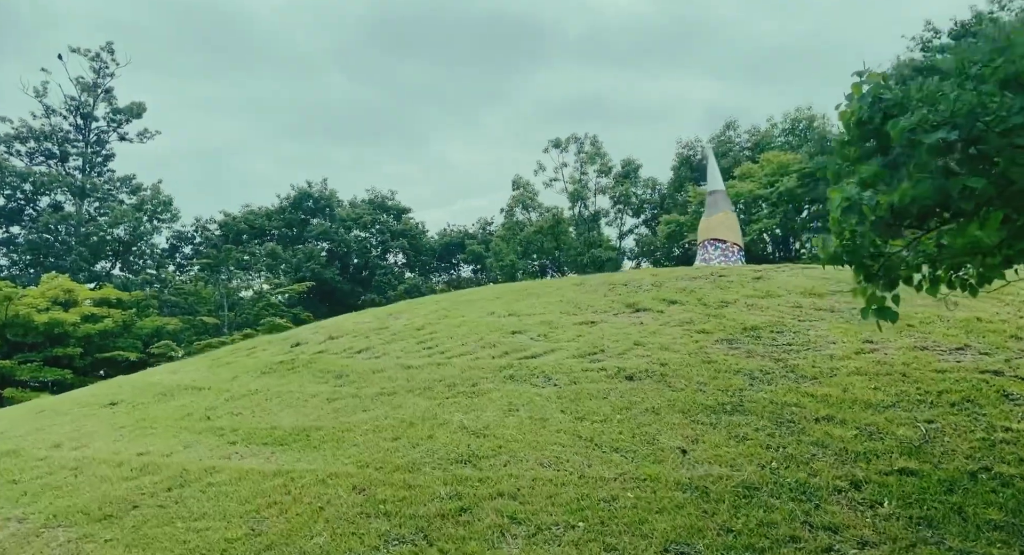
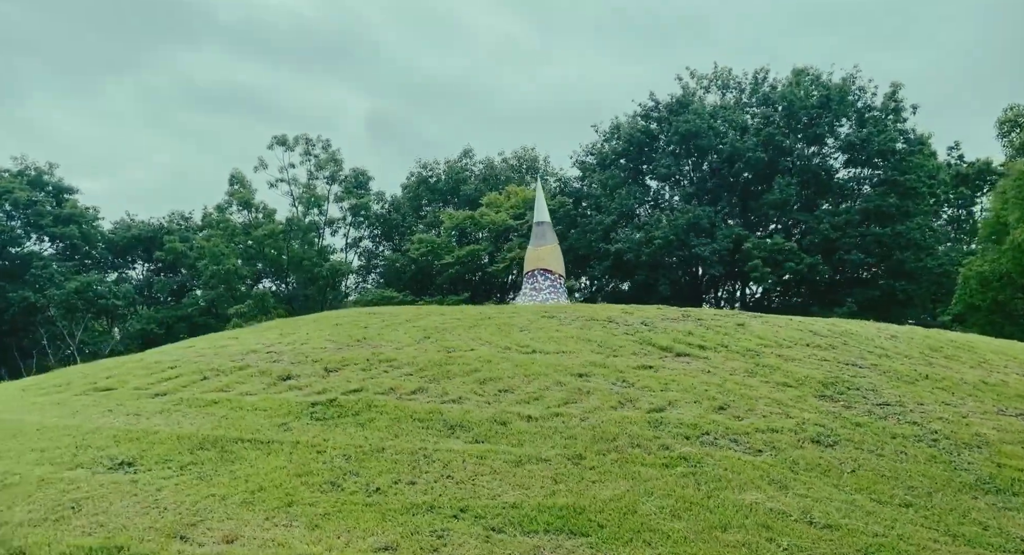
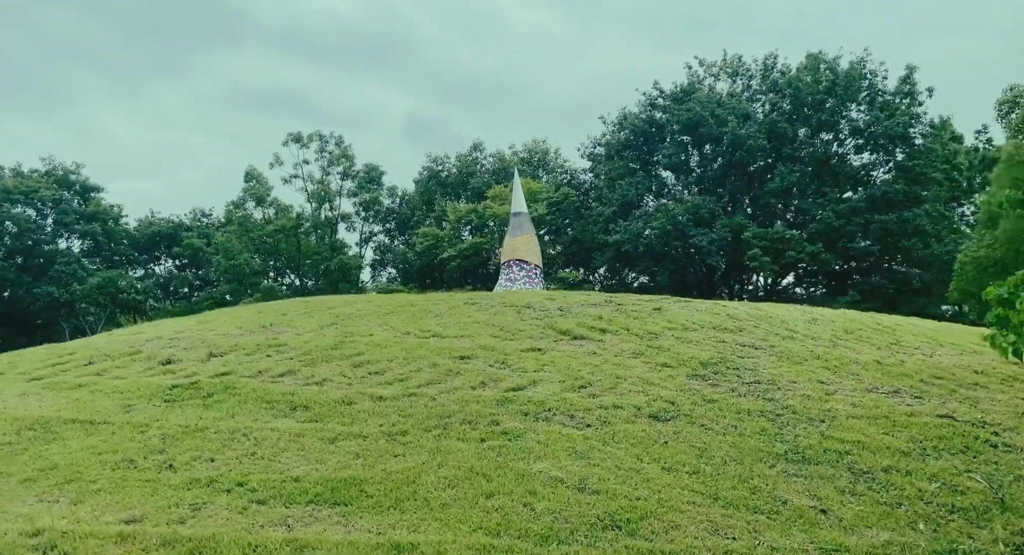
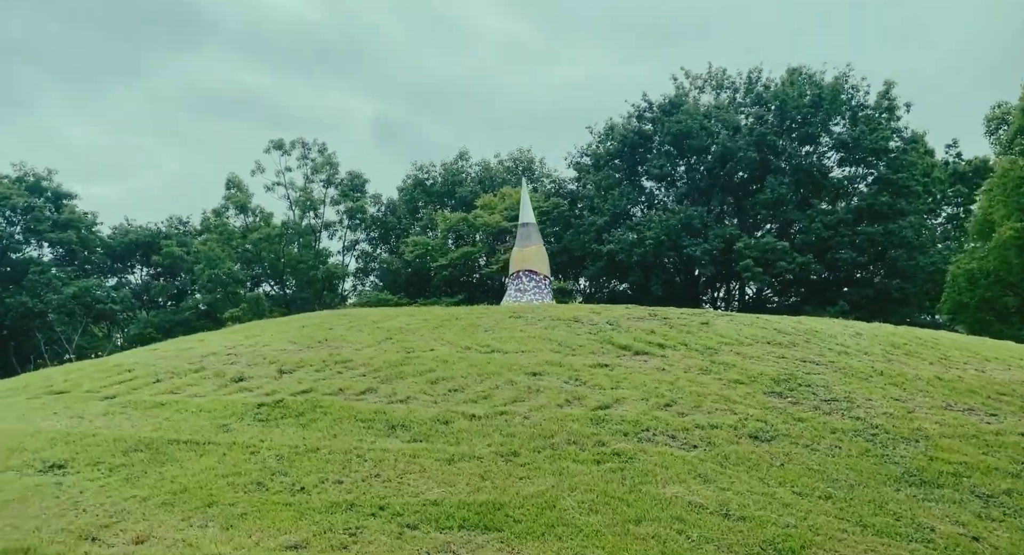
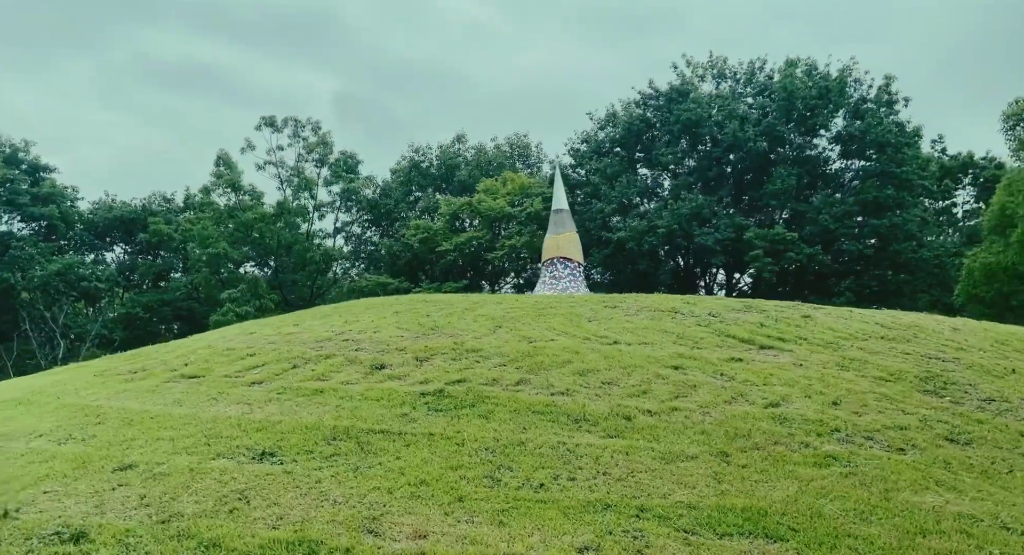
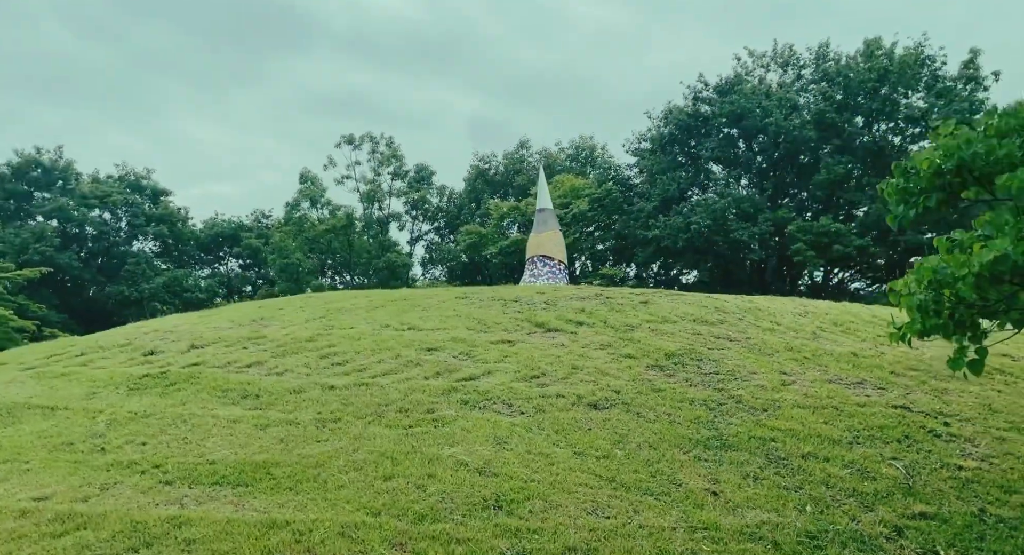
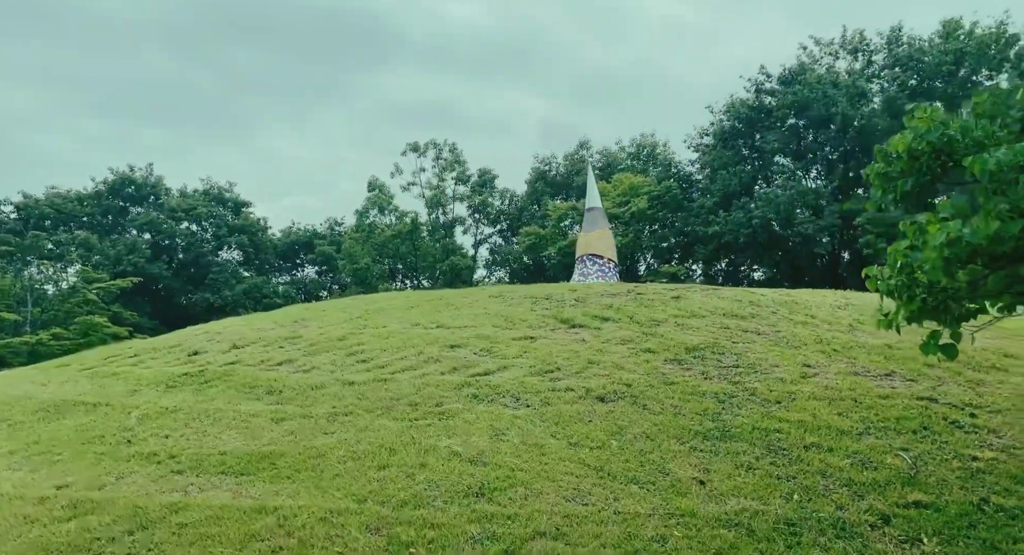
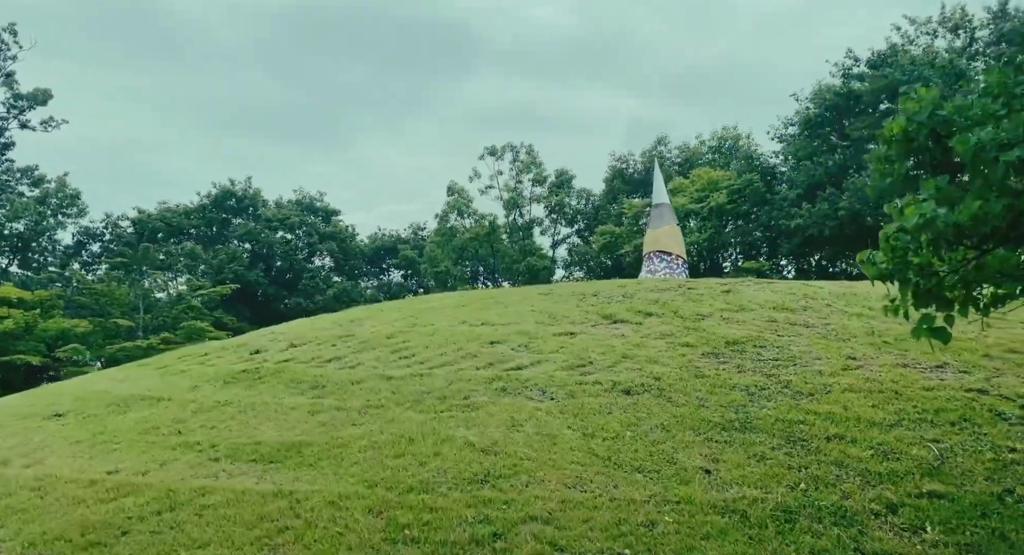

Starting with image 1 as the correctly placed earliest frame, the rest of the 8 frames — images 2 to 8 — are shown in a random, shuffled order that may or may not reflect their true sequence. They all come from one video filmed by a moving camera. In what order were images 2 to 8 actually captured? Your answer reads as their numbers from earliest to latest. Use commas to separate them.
8, 7, 6, 3, 4, 2, 5
